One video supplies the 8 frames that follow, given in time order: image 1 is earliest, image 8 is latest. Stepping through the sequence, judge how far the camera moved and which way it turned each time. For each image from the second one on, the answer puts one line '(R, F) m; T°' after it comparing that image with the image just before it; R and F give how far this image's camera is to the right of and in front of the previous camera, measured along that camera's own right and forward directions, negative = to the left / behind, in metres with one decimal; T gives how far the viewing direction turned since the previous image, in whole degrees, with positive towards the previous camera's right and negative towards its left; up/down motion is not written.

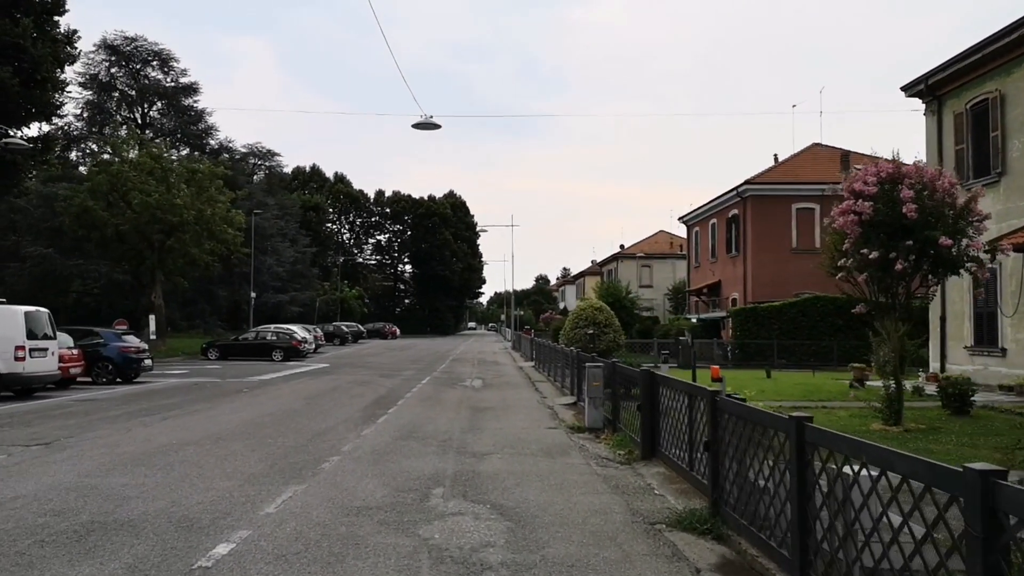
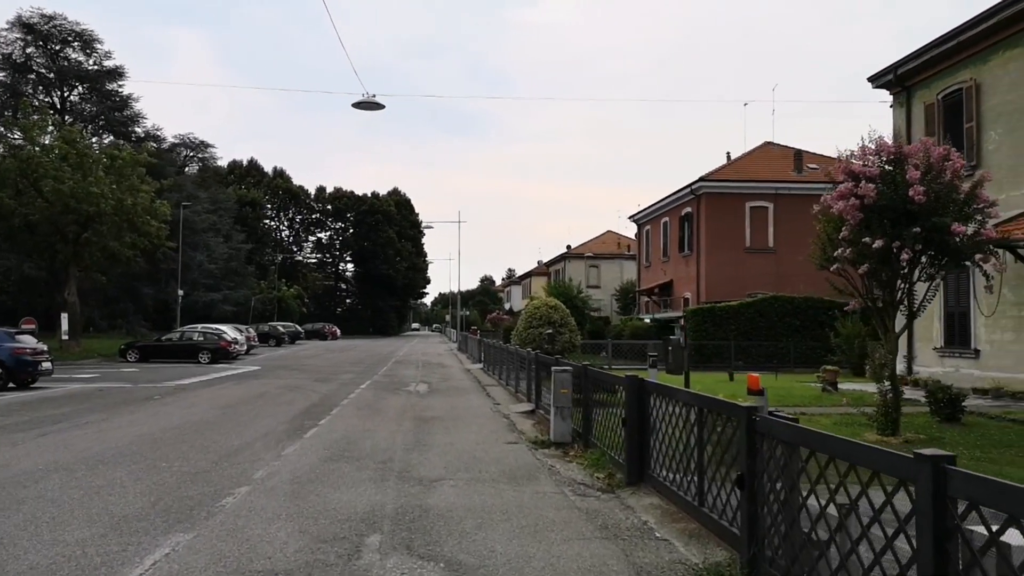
(-0.1, +1.7) m; +4°
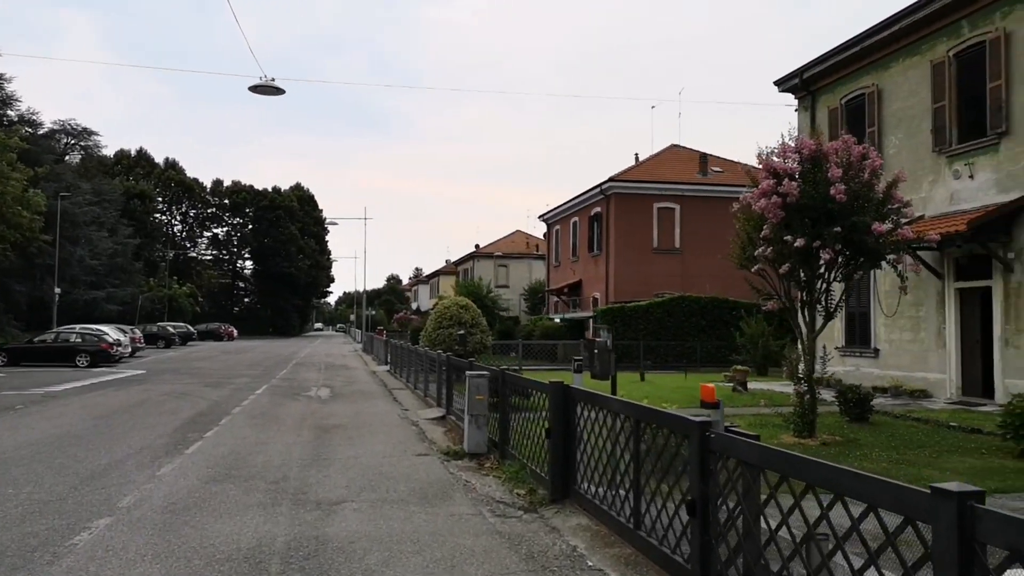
(0.0, +0.7) m; +7°
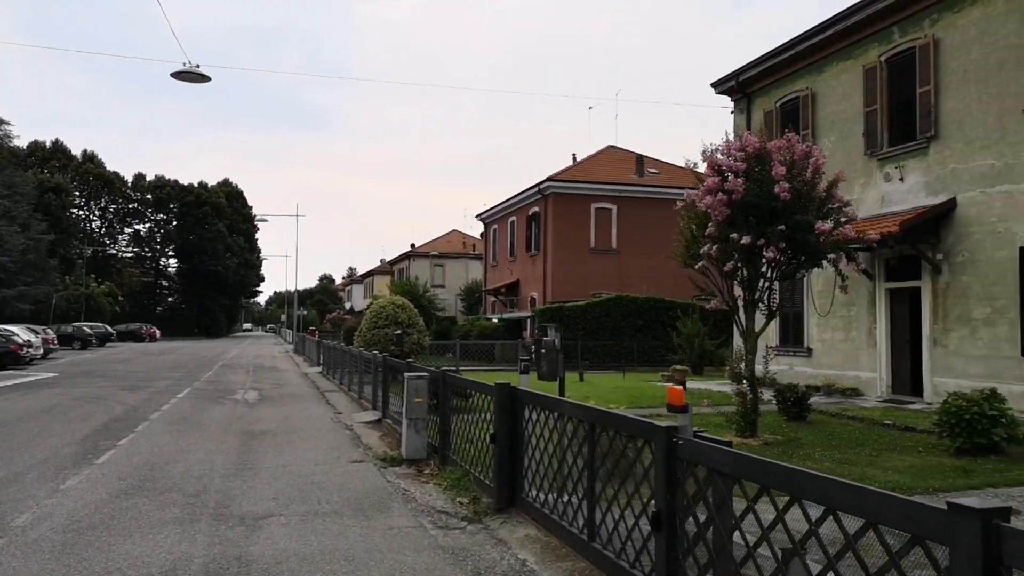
(-0.1, +0.4) m; +5°
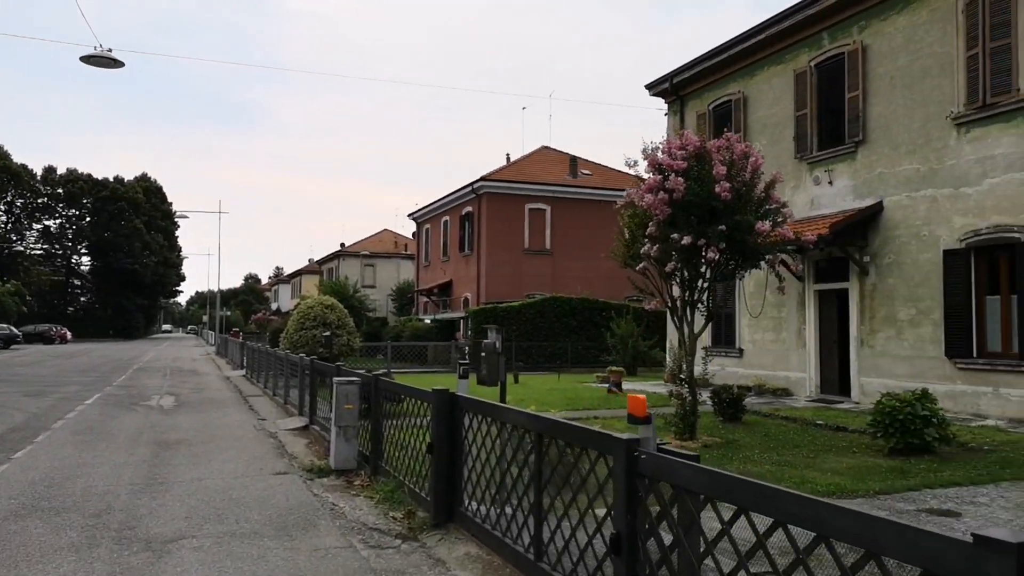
(-0.1, +0.4) m; +5°
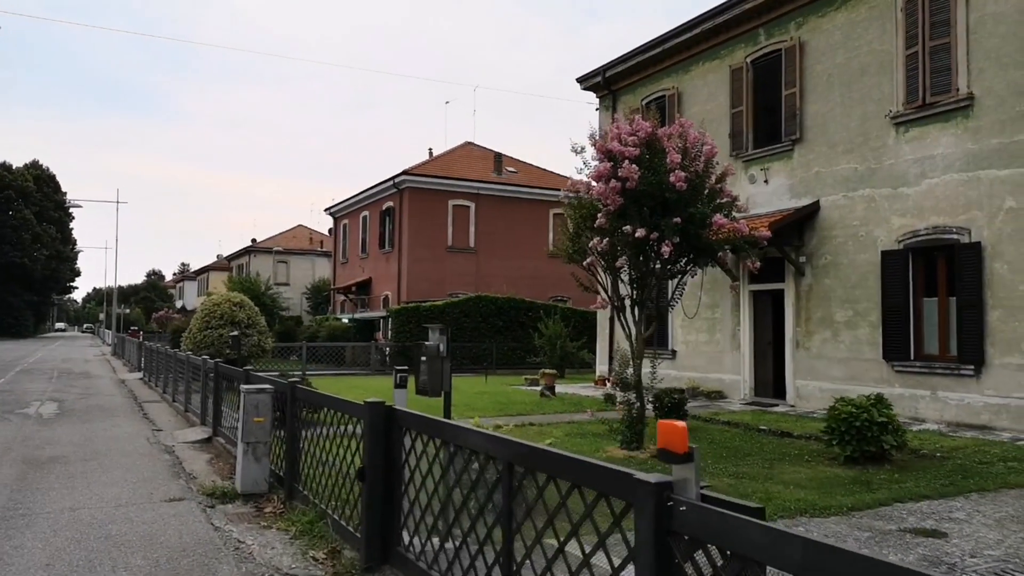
(-0.2, +0.9) m; +6°
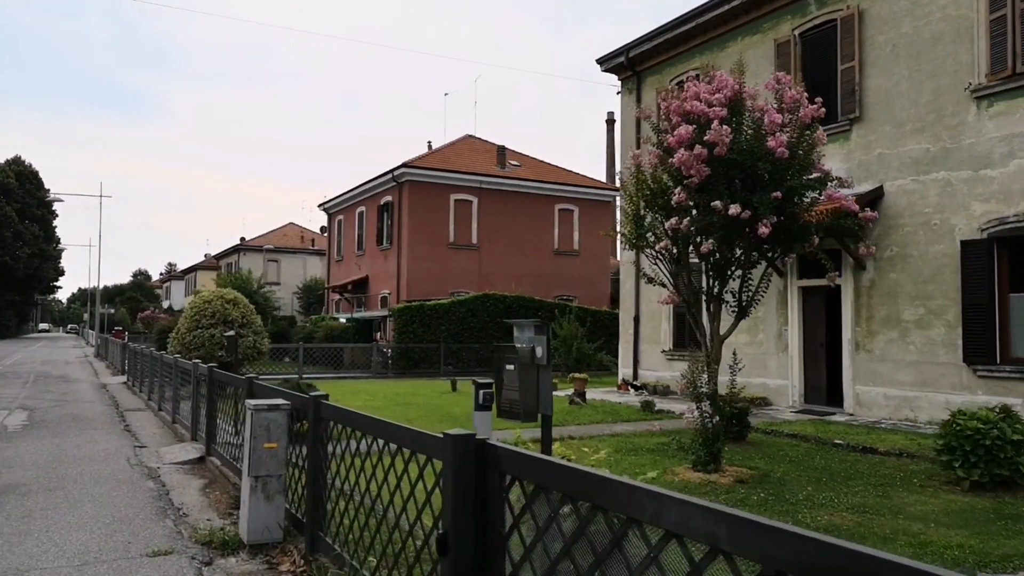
(-0.7, +1.6) m; +1°
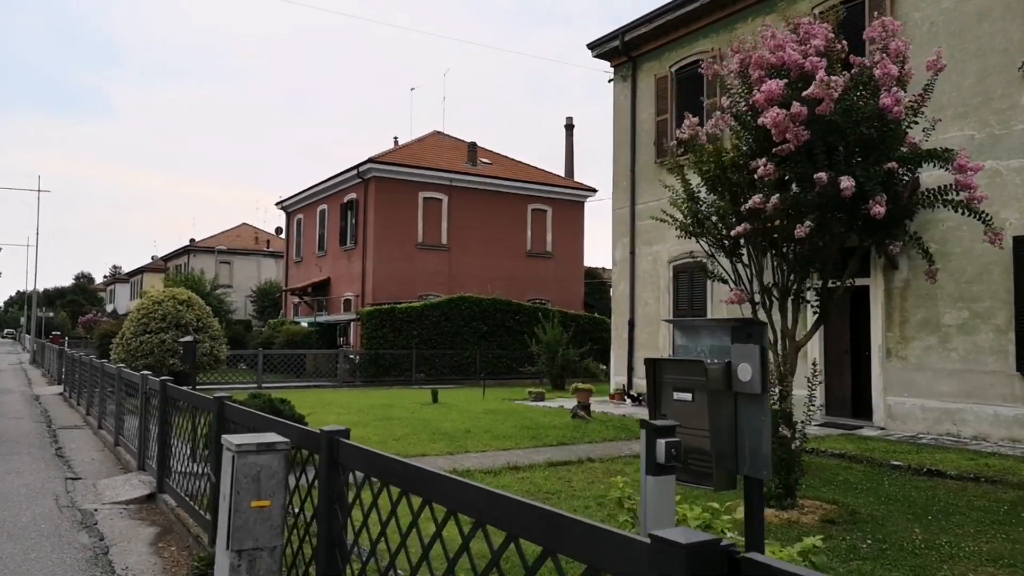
(-0.7, +1.6) m; +3°
